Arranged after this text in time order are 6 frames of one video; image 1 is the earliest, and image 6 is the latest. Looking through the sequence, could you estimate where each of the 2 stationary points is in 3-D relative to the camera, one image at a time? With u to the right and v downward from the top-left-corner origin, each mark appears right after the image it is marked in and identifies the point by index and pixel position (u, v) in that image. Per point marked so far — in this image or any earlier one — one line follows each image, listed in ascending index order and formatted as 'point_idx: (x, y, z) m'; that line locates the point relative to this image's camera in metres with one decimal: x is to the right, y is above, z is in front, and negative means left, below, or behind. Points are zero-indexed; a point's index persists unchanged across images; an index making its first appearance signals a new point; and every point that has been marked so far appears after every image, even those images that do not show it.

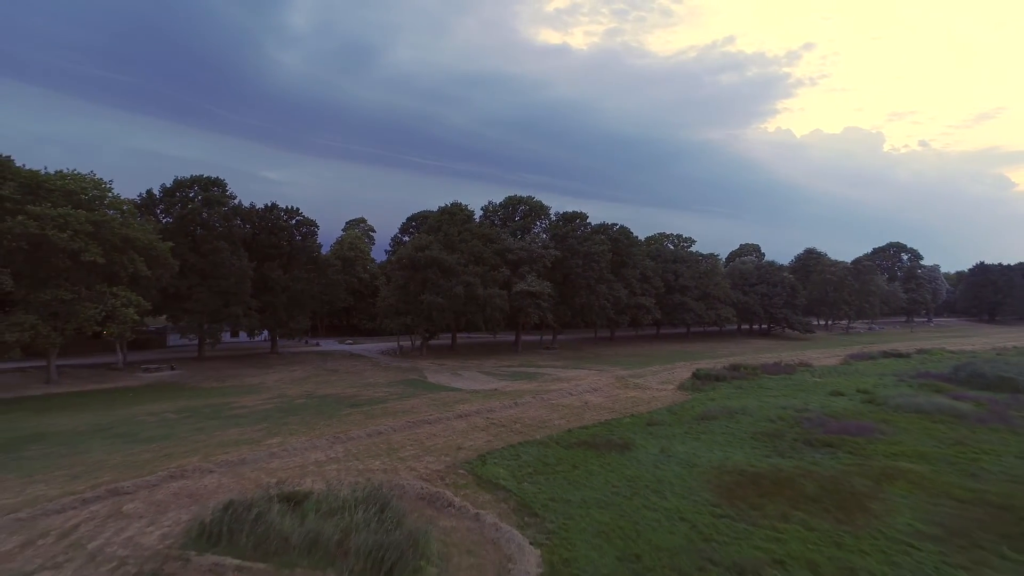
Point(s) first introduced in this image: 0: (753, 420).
0: (+5.7, -3.1, +15.9) m
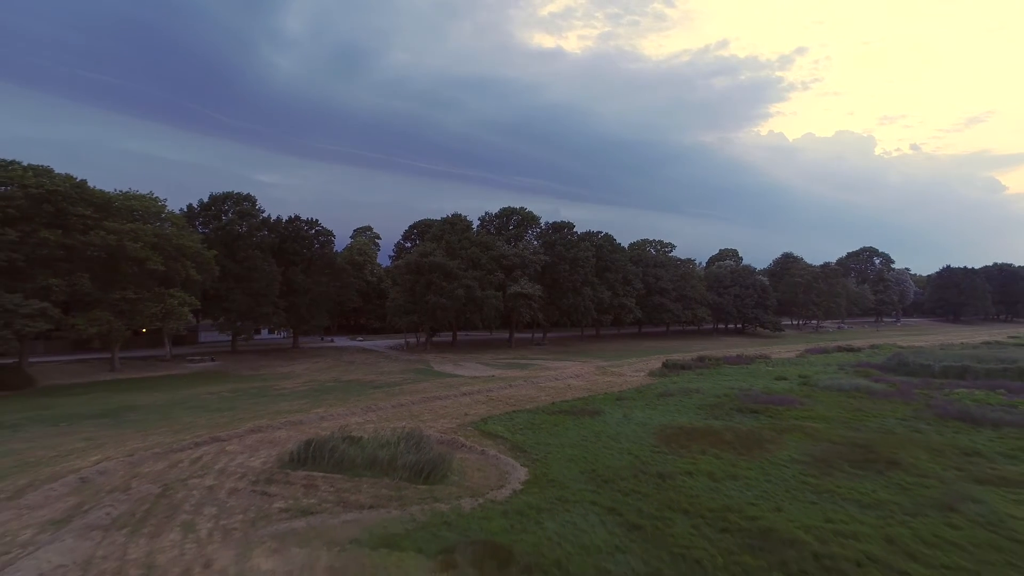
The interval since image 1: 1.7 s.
0: (+5.6, -3.2, +19.7) m
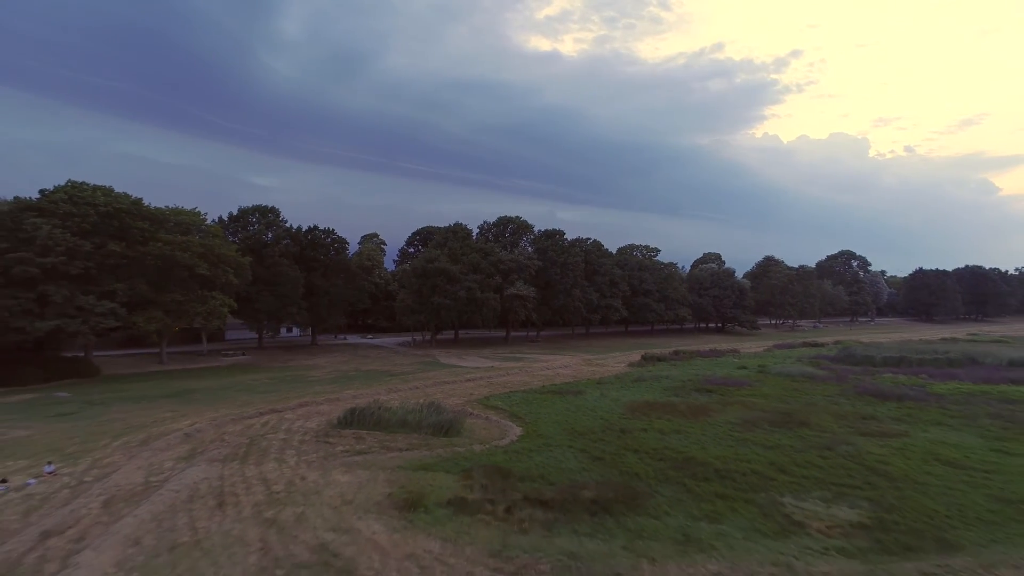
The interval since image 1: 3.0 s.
0: (+5.5, -3.2, +23.3) m
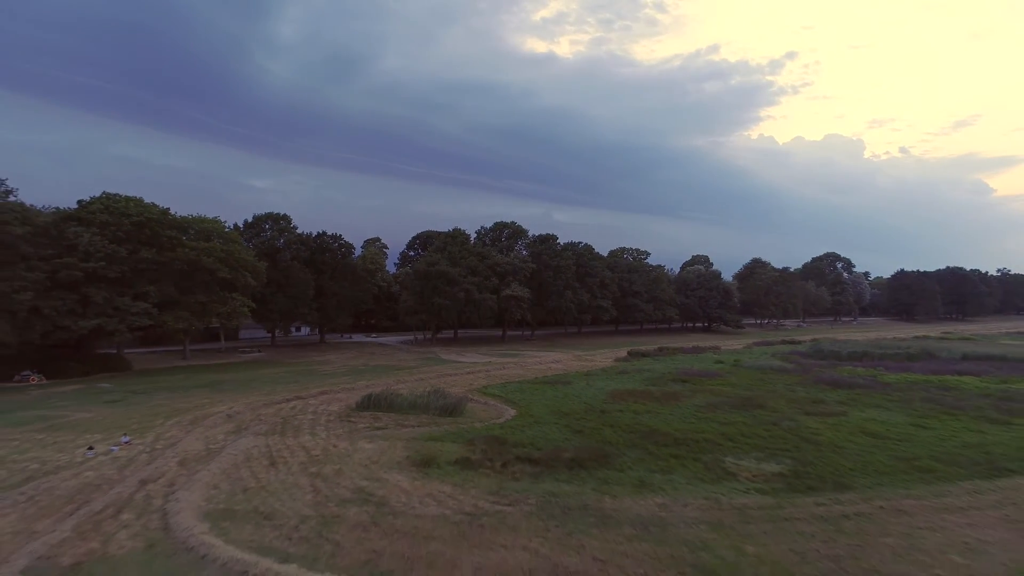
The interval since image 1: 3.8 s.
0: (+5.3, -3.3, +25.8) m
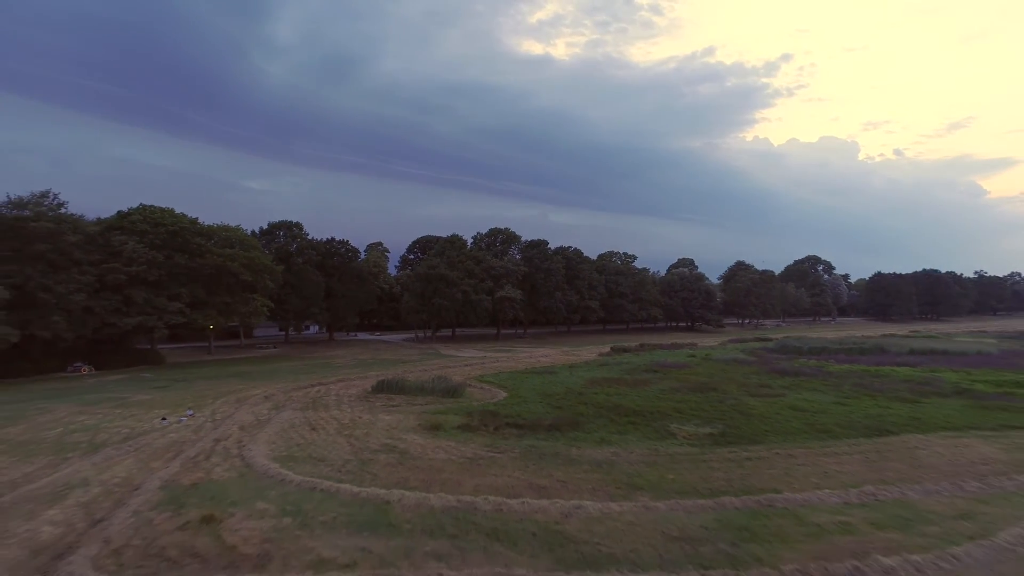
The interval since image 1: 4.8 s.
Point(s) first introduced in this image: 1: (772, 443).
0: (+5.0, -3.3, +29.1) m
1: (+5.4, -3.2, +13.9) m
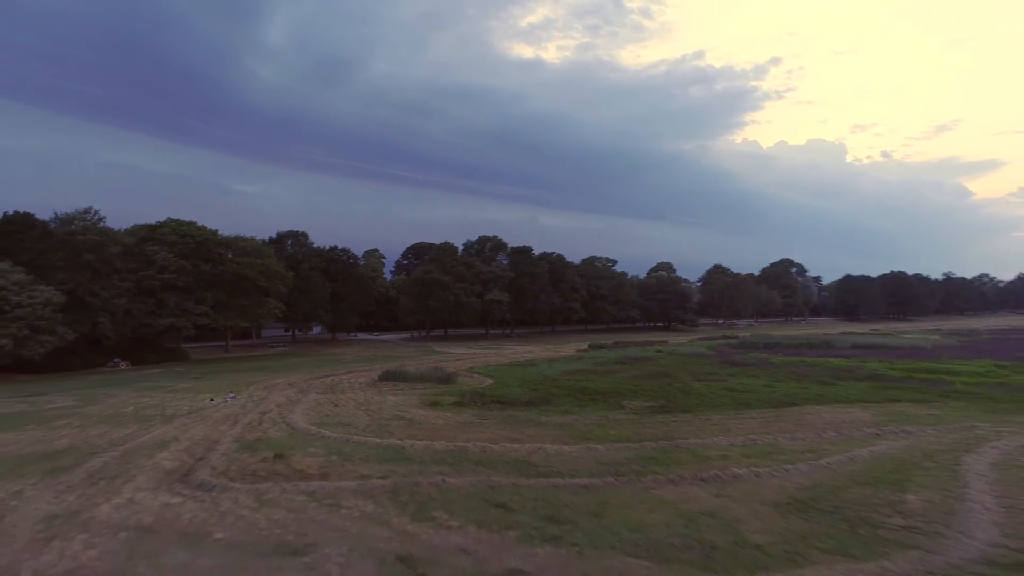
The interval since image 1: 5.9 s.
0: (+4.4, -3.5, +33.0) m
1: (+5.0, -3.3, +17.8) m
